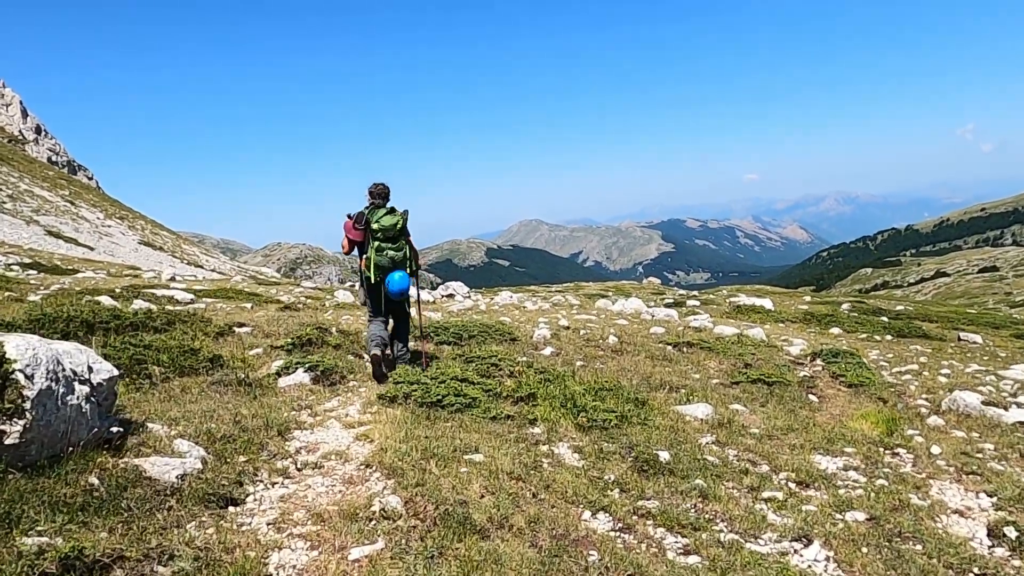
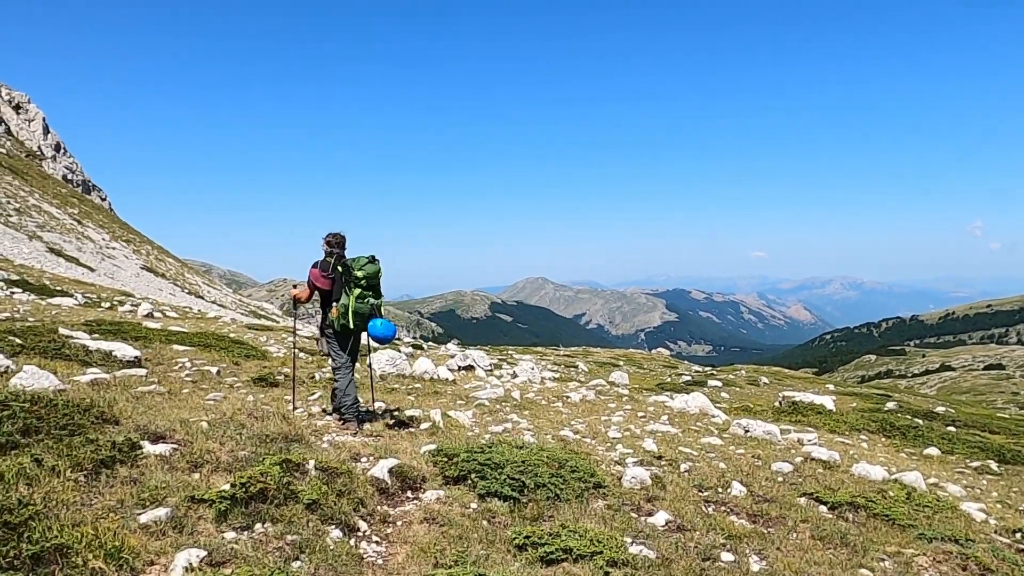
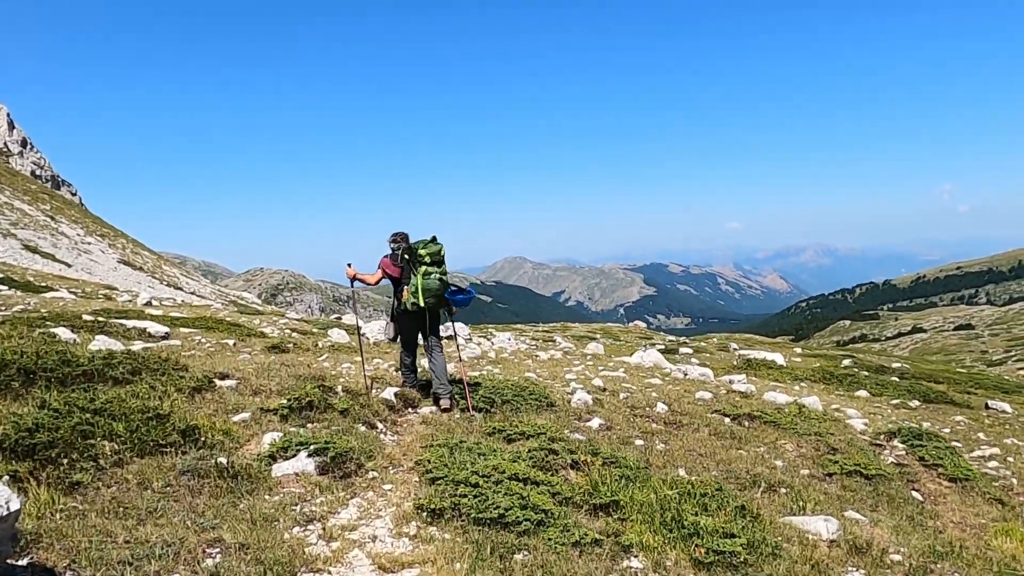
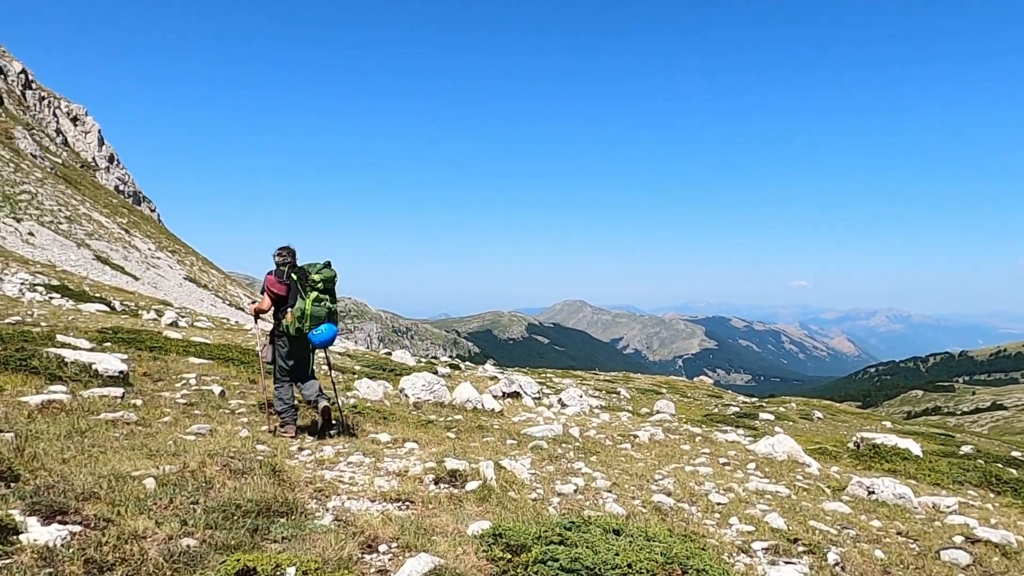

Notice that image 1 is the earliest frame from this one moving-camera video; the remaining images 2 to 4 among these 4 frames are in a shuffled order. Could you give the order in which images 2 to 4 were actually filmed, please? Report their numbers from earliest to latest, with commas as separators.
3, 2, 4
